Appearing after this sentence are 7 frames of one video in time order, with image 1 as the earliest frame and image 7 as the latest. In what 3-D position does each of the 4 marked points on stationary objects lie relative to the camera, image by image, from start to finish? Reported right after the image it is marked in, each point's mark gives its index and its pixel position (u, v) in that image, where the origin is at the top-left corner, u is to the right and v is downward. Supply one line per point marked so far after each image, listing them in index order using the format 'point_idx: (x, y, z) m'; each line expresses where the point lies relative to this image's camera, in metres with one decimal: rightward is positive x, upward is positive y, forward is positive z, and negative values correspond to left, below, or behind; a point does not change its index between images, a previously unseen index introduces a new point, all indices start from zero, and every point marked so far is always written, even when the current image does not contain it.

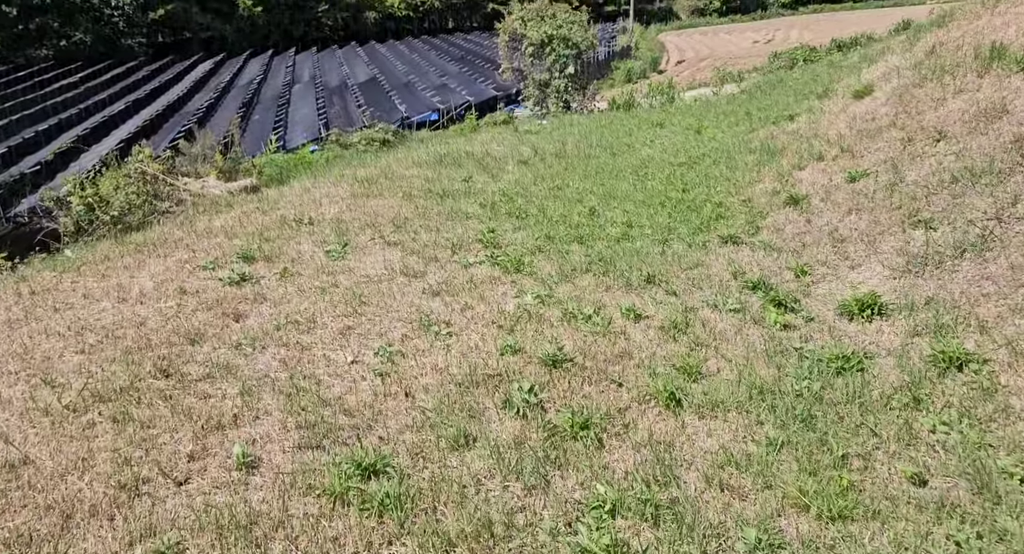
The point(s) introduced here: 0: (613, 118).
0: (+1.7, +2.8, +15.3) m
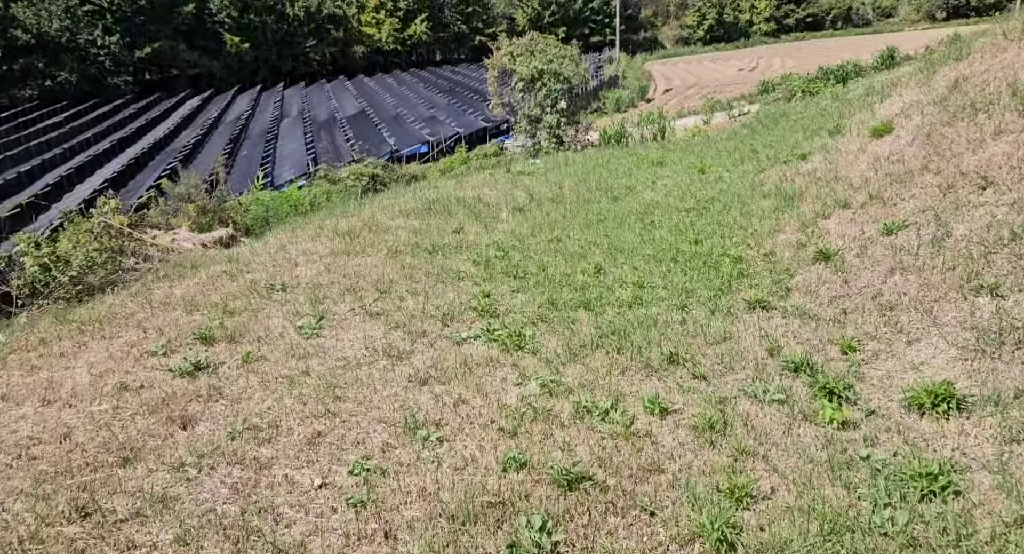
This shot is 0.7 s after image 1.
0: (+1.6, +2.0, +14.7) m
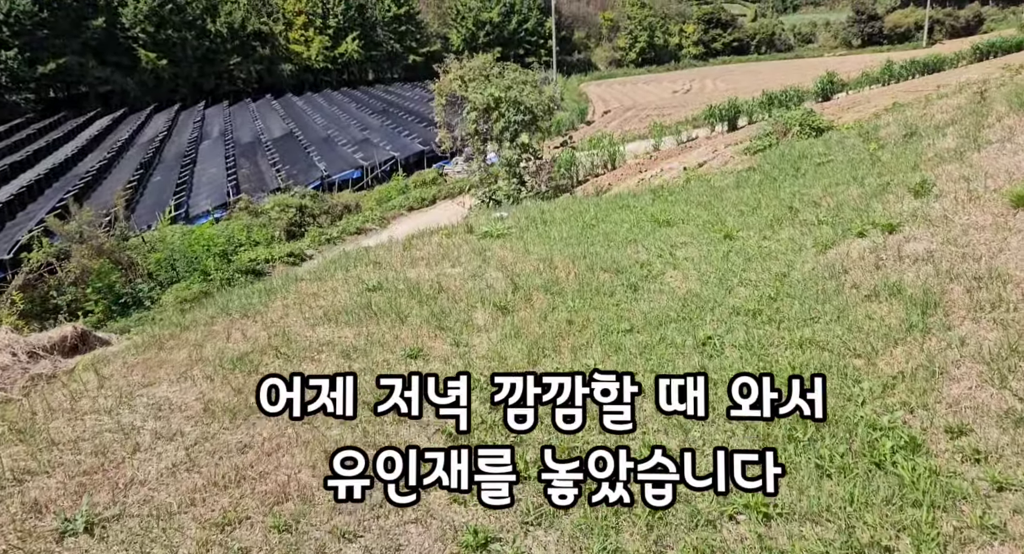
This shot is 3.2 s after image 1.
0: (+1.0, +1.0, +11.9) m
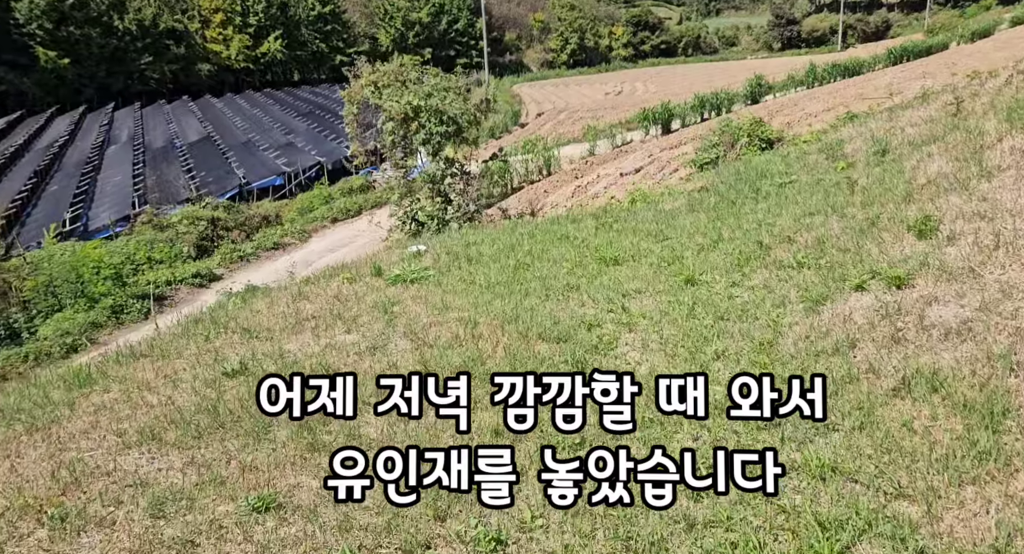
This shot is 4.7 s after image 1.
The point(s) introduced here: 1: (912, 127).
0: (0.0, +0.5, +10.4) m
1: (+4.5, +1.7, +9.8) m
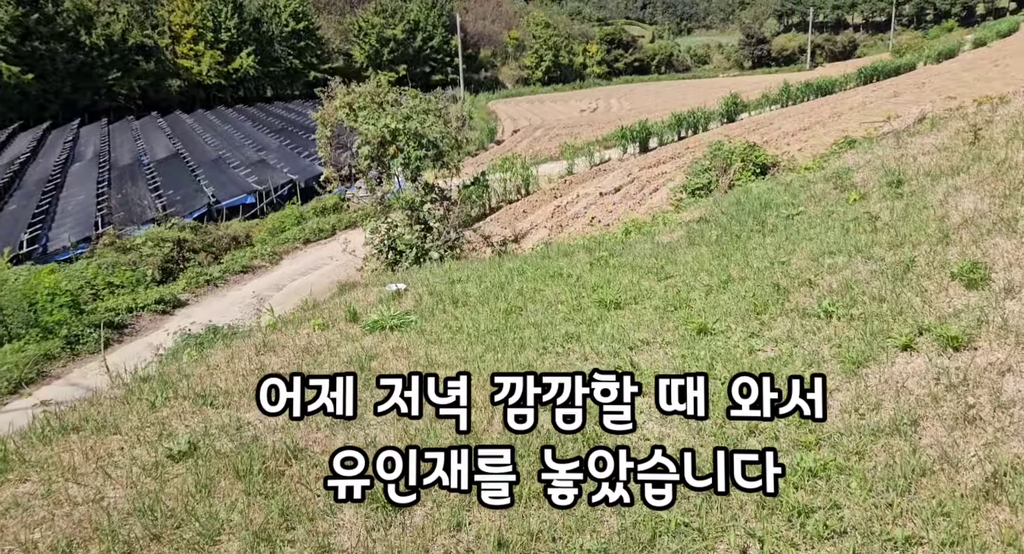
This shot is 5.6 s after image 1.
0: (-0.1, +0.1, +9.6) m
1: (+4.4, +1.3, +9.1) m
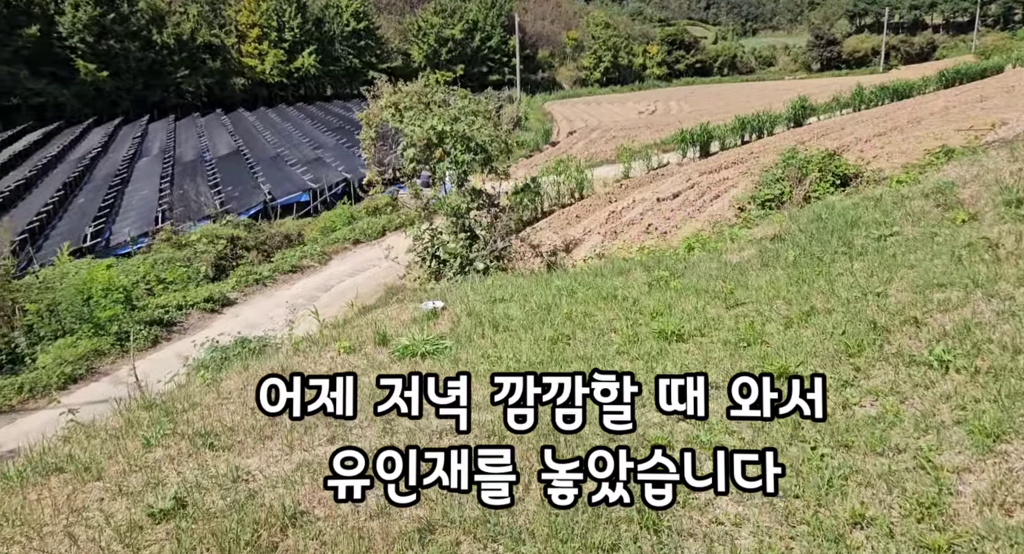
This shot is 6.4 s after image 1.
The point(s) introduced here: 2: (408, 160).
0: (+0.4, -0.1, +8.6) m
1: (+4.9, +1.0, +7.9) m
2: (-1.4, +1.6, +11.7) m
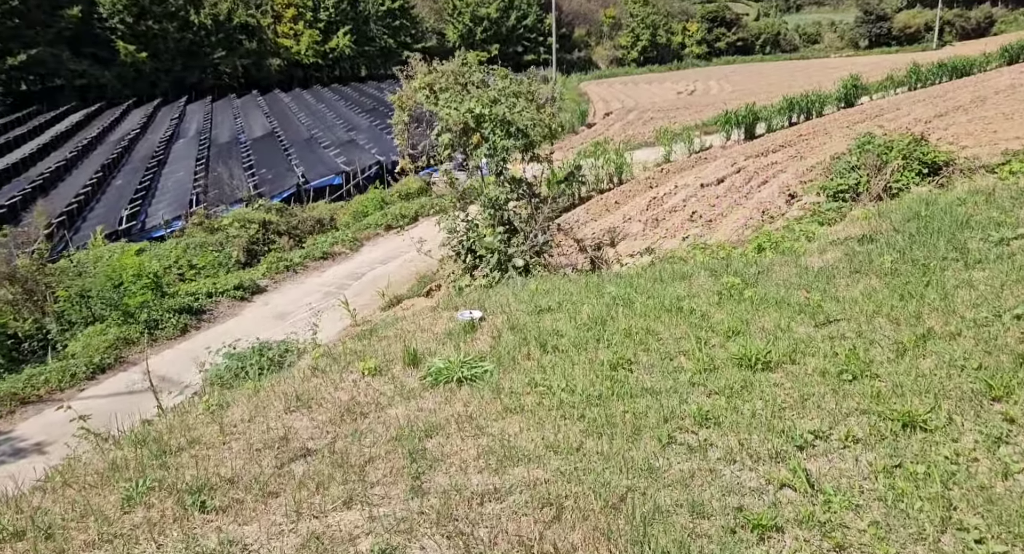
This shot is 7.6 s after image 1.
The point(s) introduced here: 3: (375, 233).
0: (+0.8, -0.1, +7.5) m
1: (+5.3, +0.9, +6.6) m
2: (-0.9, +1.6, +10.7) m
3: (-2.7, +0.7, +16.5) m
